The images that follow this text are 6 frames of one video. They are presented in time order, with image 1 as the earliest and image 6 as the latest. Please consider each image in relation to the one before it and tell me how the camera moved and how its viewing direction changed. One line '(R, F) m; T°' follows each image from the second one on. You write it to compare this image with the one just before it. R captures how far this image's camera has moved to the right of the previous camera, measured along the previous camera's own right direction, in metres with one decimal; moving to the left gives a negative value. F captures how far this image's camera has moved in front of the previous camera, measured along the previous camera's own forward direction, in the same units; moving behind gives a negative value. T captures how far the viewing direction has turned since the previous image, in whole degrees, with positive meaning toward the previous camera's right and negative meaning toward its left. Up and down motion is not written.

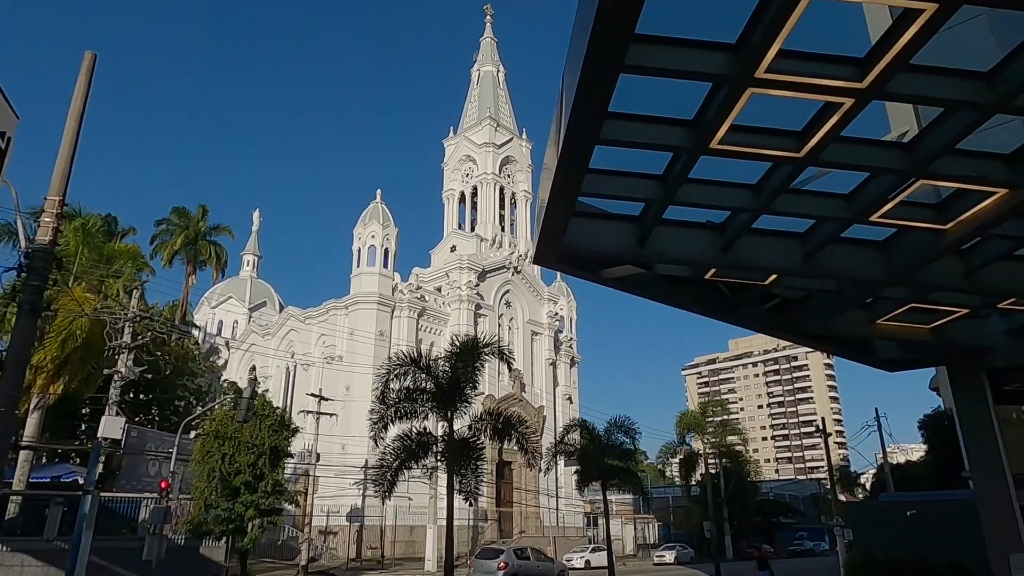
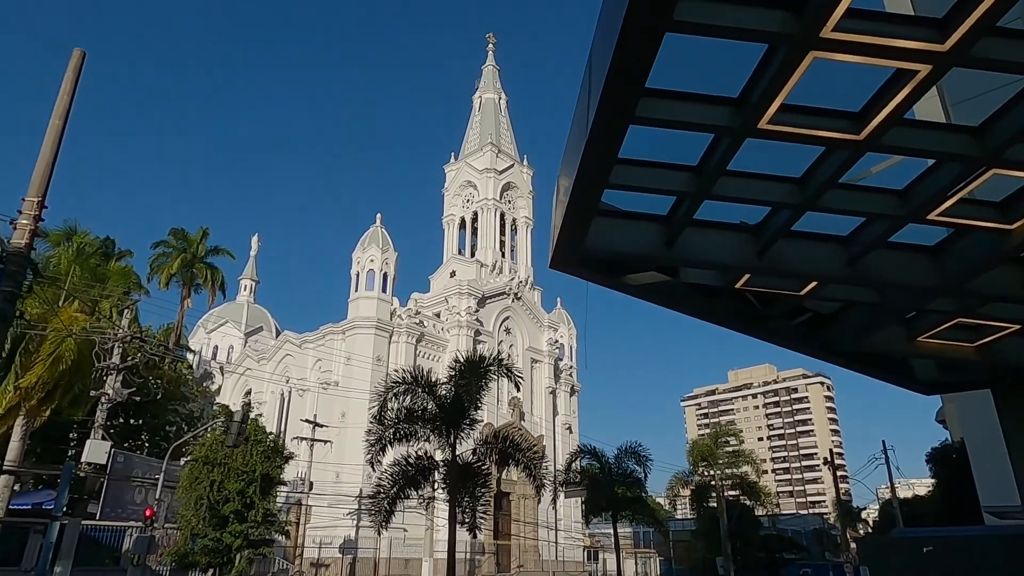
(-0.1, +0.5) m; 0°
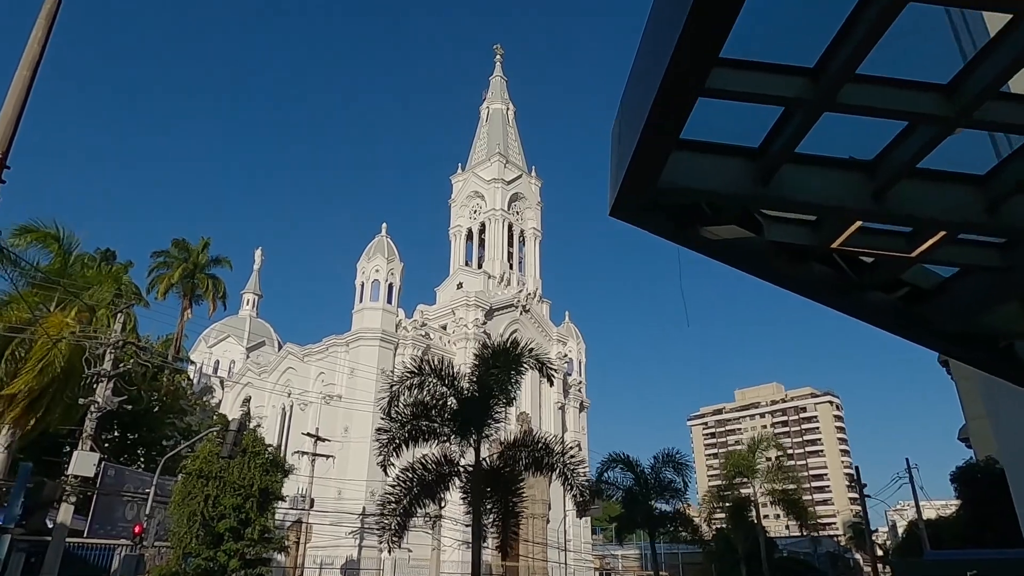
(-0.3, +1.1) m; 0°
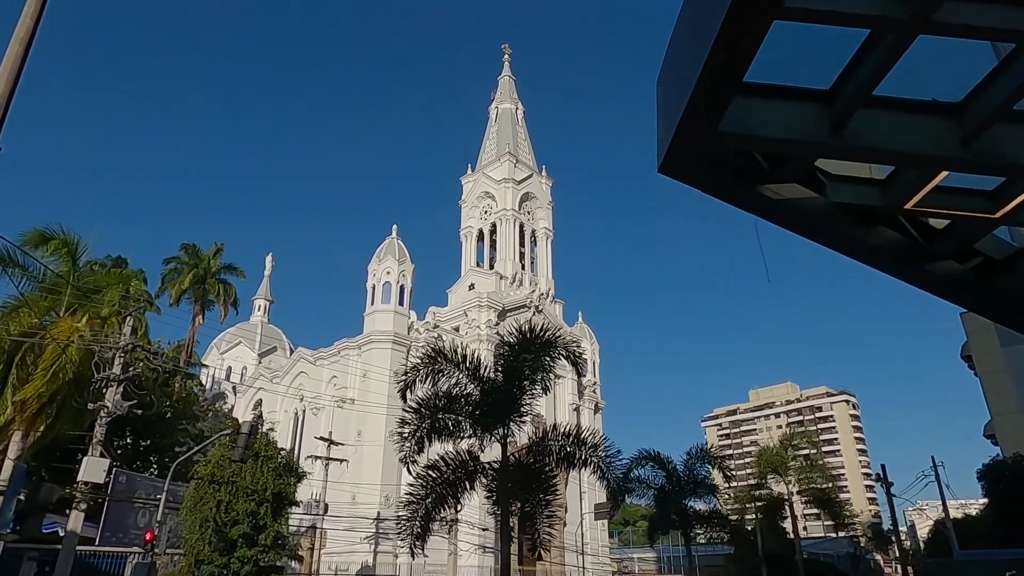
(-0.2, +0.5) m; -1°
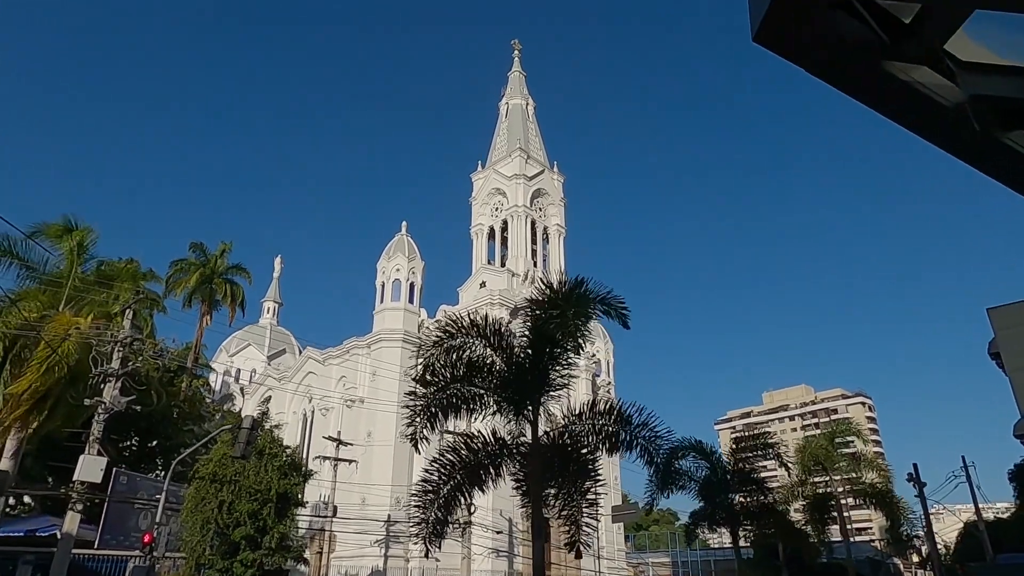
(-0.2, +0.9) m; -1°
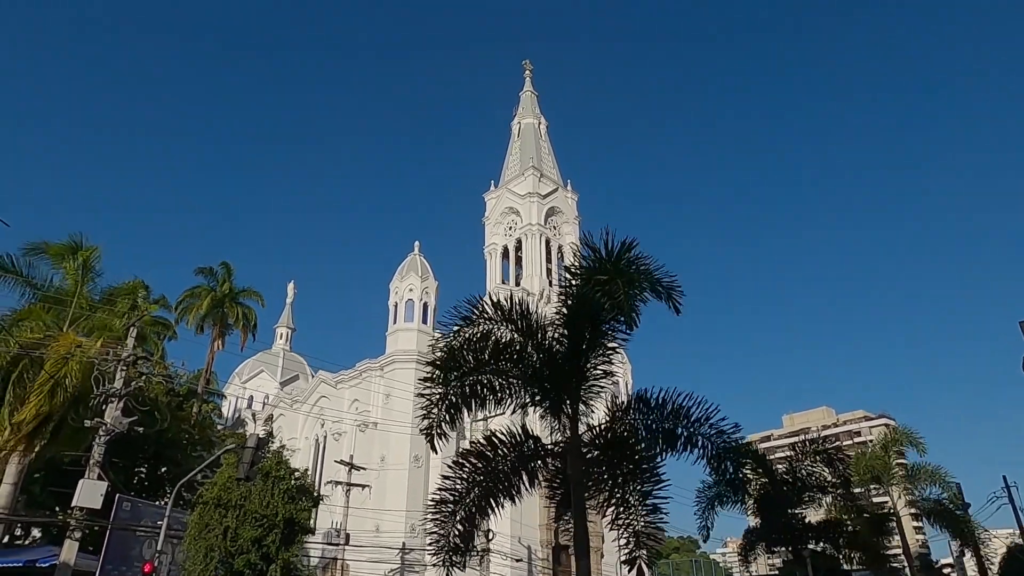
(-0.1, +0.8) m; -1°
